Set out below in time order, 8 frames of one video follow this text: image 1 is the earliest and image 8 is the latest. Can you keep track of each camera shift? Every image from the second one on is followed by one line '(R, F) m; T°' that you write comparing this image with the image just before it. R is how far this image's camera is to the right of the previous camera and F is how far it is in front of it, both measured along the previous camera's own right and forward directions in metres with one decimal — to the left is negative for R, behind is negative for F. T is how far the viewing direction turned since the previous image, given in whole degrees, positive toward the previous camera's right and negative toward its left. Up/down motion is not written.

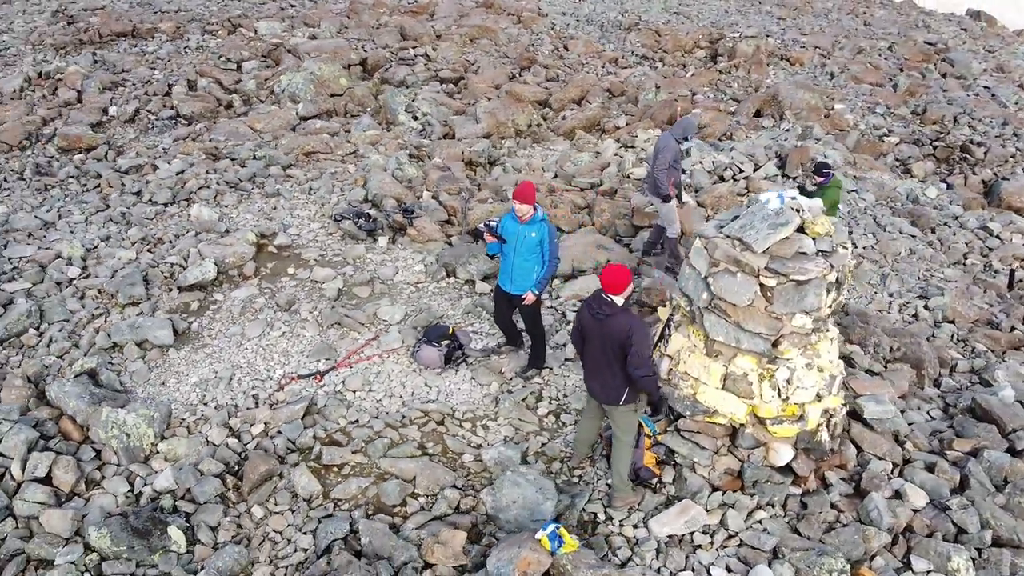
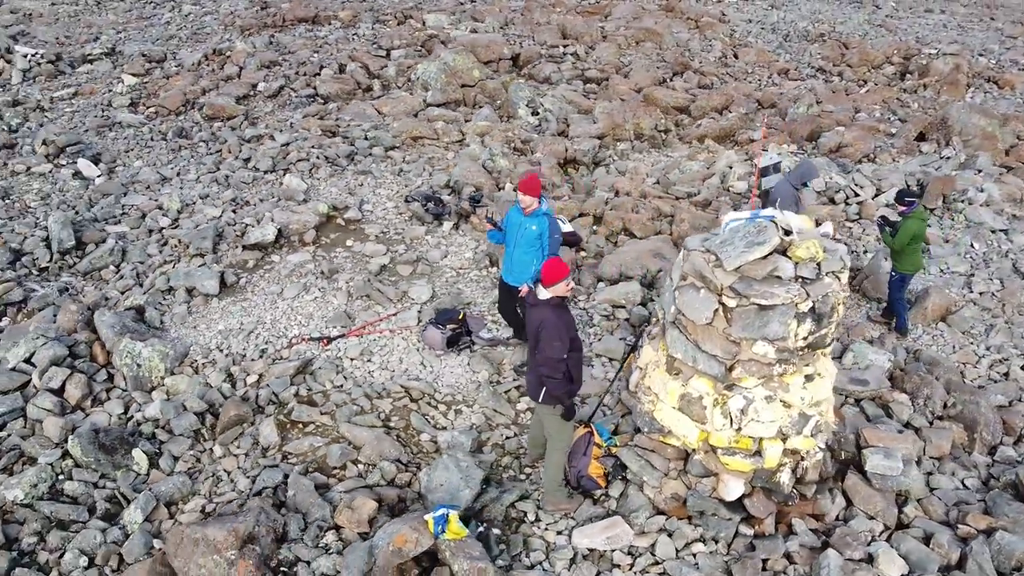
(+1.4, +0.2) m; -14°
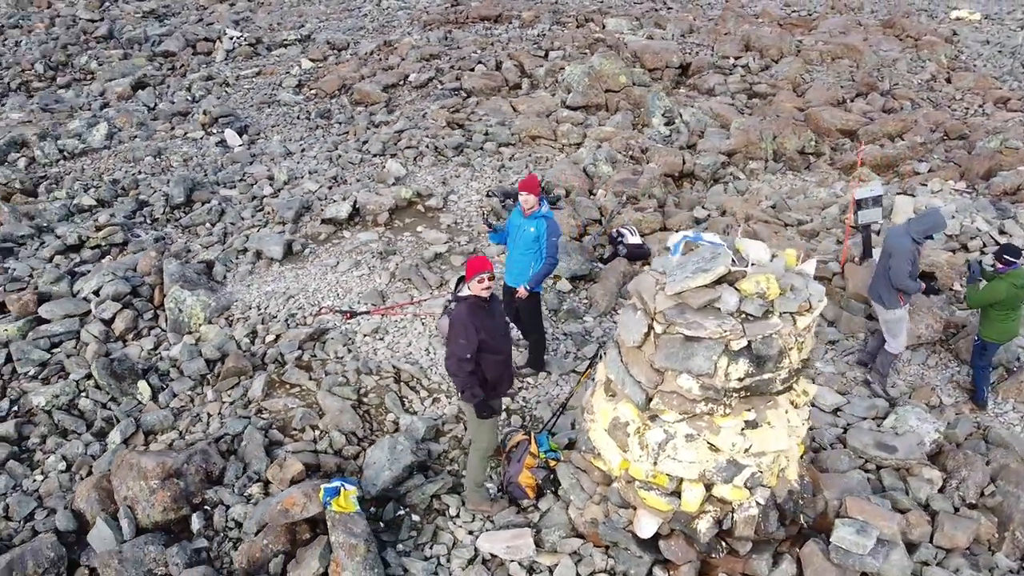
(+1.5, +0.2) m; -15°
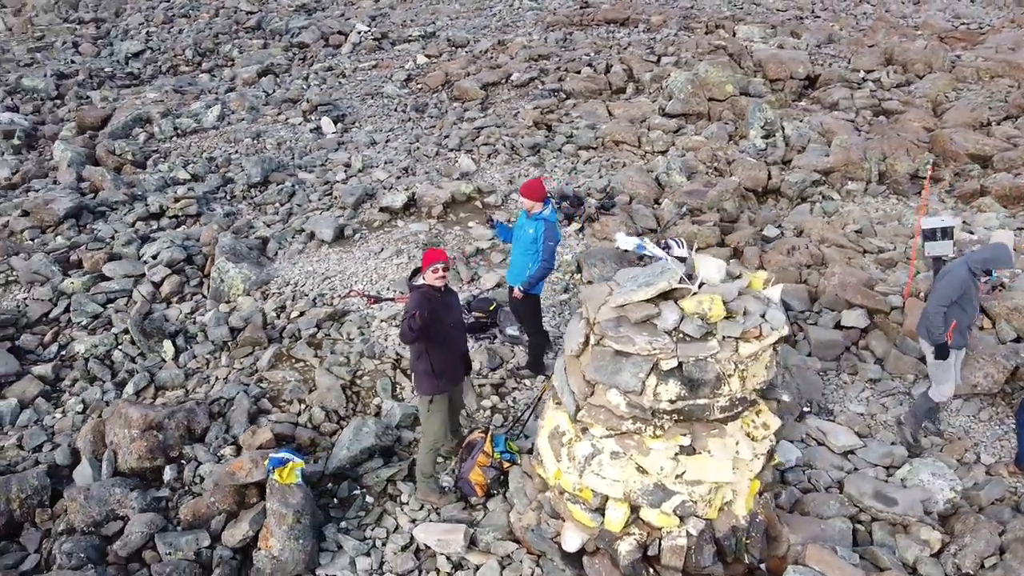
(+1.1, +0.1) m; -11°
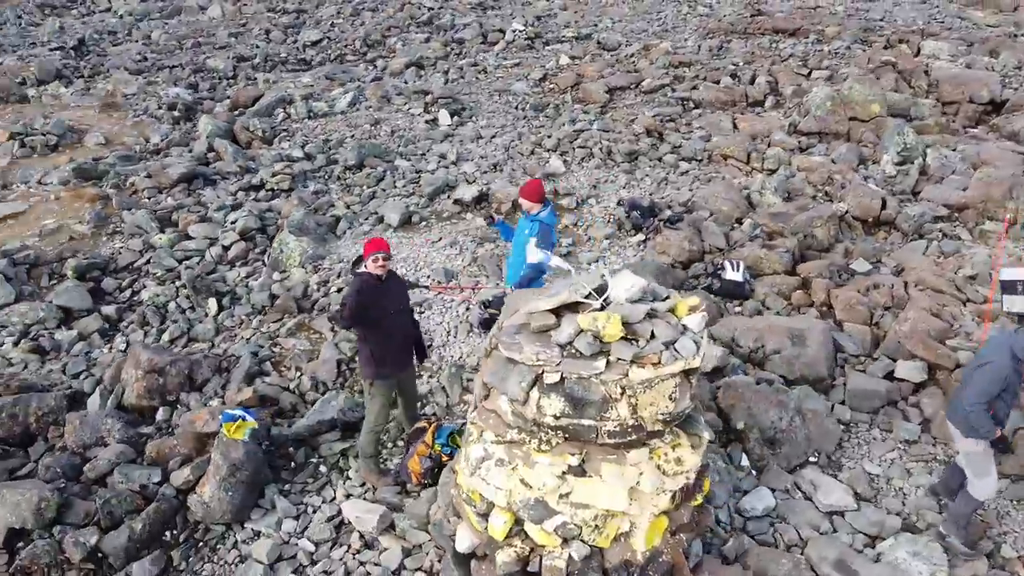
(+1.4, +0.2) m; -14°
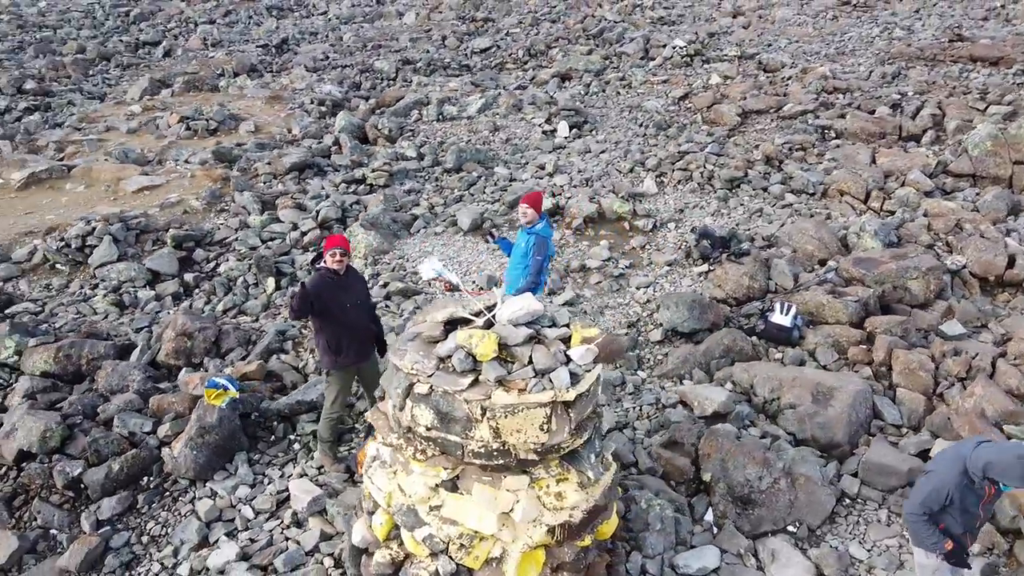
(+1.5, +0.2) m; -15°
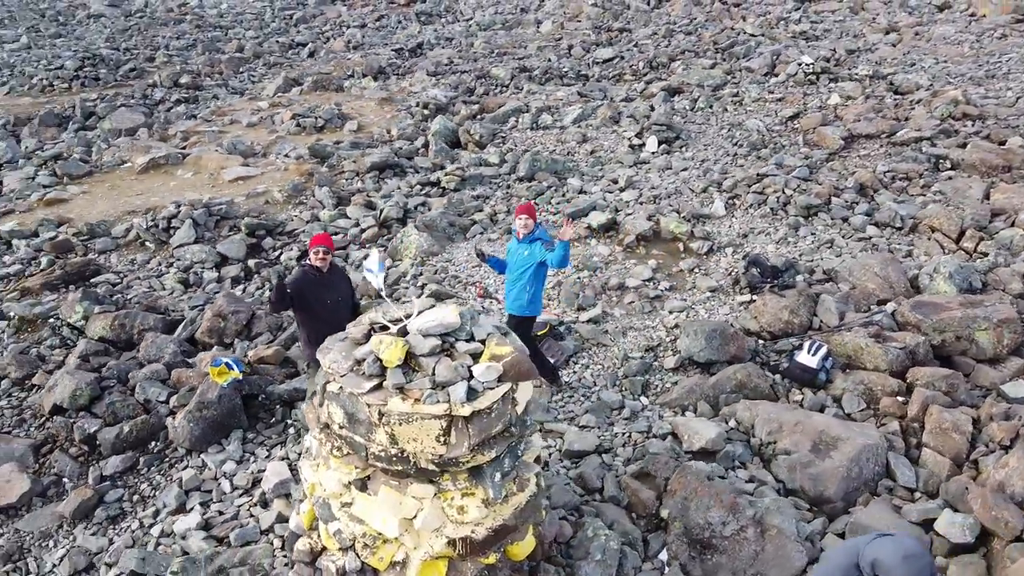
(+1.1, +0.1) m; -11°
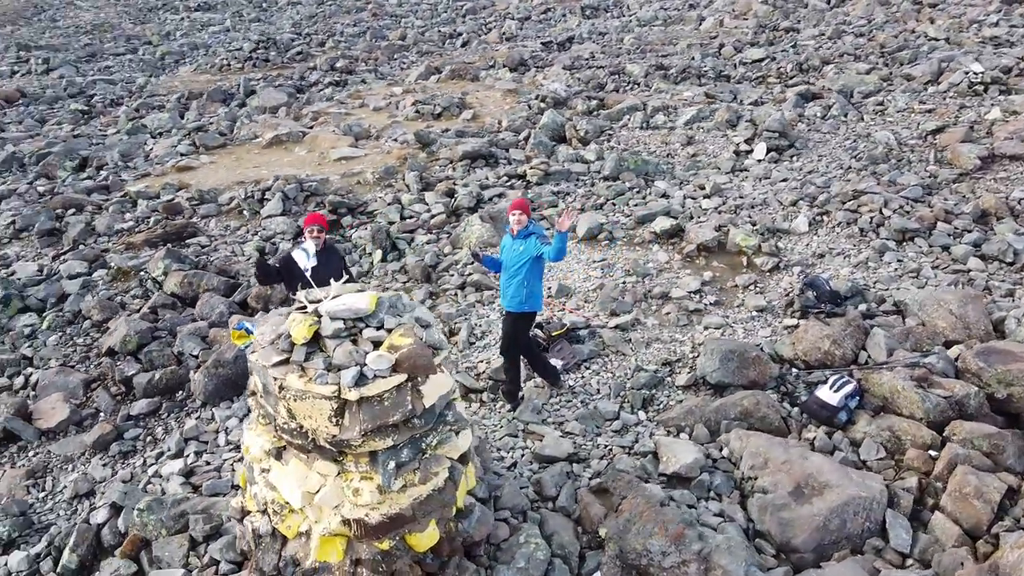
(+1.3, +0.2) m; -13°
